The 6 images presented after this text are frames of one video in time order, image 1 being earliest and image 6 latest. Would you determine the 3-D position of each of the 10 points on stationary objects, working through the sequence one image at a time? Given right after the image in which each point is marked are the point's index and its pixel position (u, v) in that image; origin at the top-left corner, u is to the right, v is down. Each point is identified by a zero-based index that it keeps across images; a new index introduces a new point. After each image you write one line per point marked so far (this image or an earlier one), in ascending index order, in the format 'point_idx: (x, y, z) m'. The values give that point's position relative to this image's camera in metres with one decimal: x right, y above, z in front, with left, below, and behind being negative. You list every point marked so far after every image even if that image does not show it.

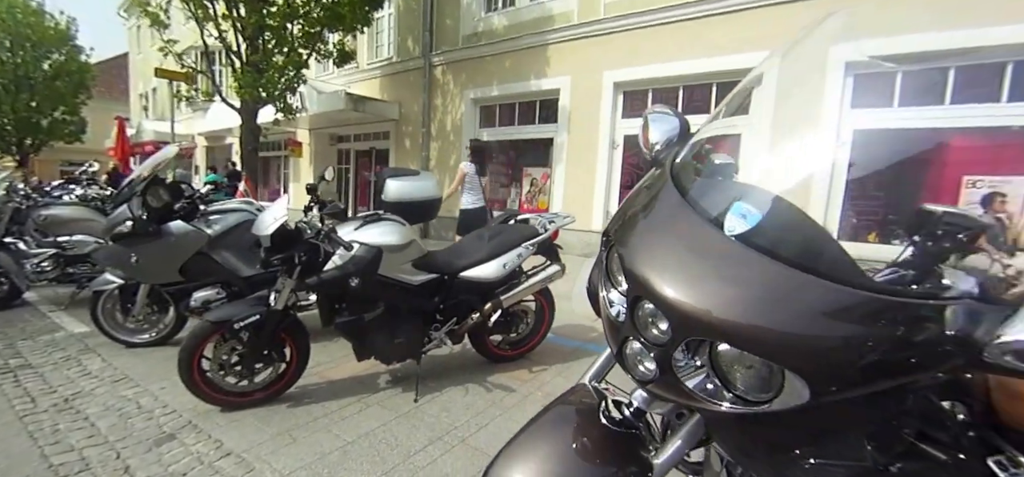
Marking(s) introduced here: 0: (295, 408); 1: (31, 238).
0: (-1.2, -1.0, +3.0) m
1: (-4.5, 0.0, +5.0) m
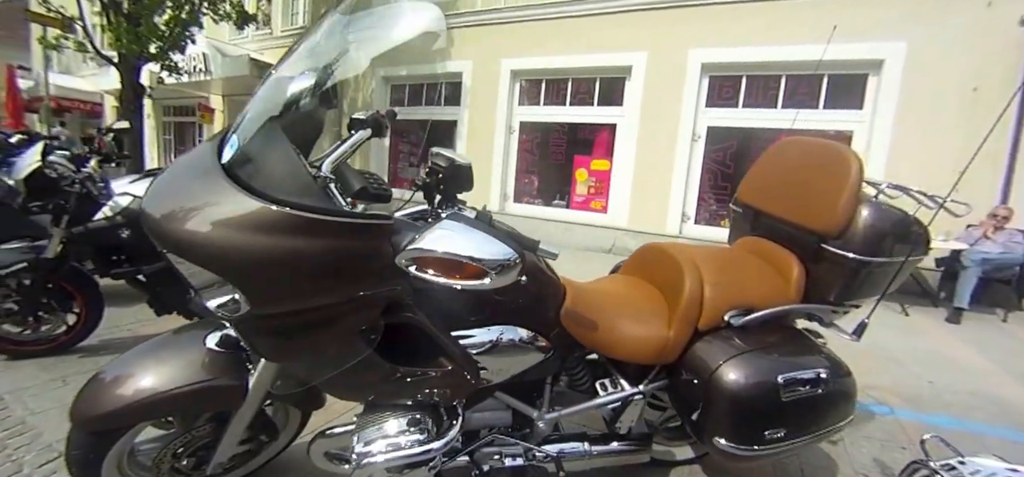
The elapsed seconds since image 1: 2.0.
0: (-2.5, -0.7, +3.0) m
1: (-5.9, +0.5, +4.7) m
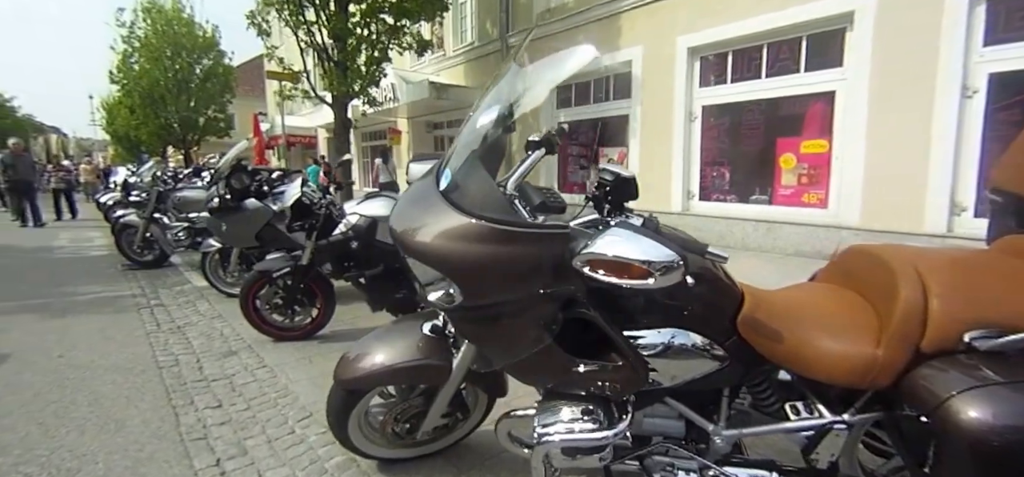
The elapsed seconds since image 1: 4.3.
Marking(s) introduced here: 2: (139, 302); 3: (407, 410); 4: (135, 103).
0: (-1.4, -0.8, +3.8) m
1: (-4.2, +0.3, +6.5) m
2: (-3.6, -0.6, +5.0) m
3: (-0.4, -0.7, +2.1) m
4: (-12.4, +4.5, +17.2) m
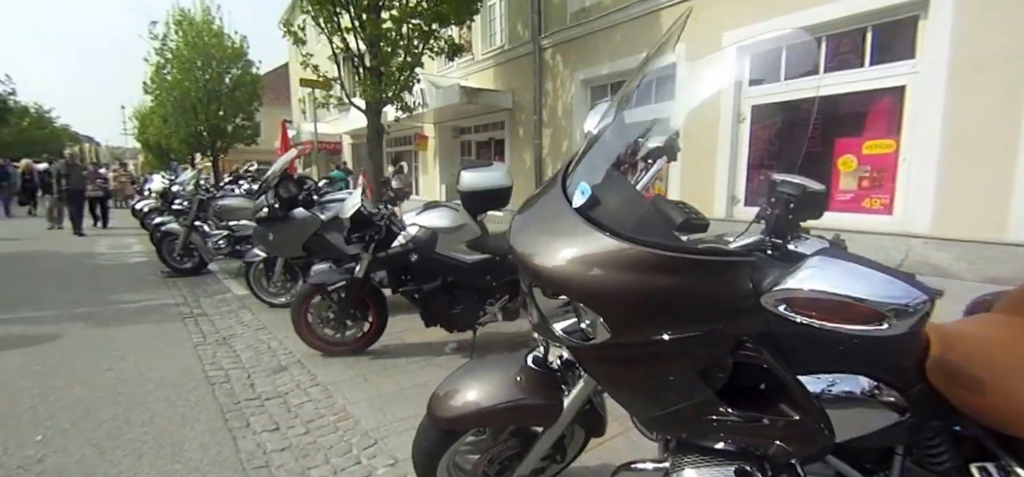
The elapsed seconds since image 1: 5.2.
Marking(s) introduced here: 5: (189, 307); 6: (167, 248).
0: (-1.0, -0.8, +3.6) m
1: (-3.7, +0.2, +6.4) m
2: (-3.1, -0.7, +4.9) m
3: (0.0, -0.8, +1.9) m
4: (-11.5, +4.2, +17.5) m
5: (-3.2, -0.7, +5.1) m
6: (-4.3, -0.1, +6.6) m
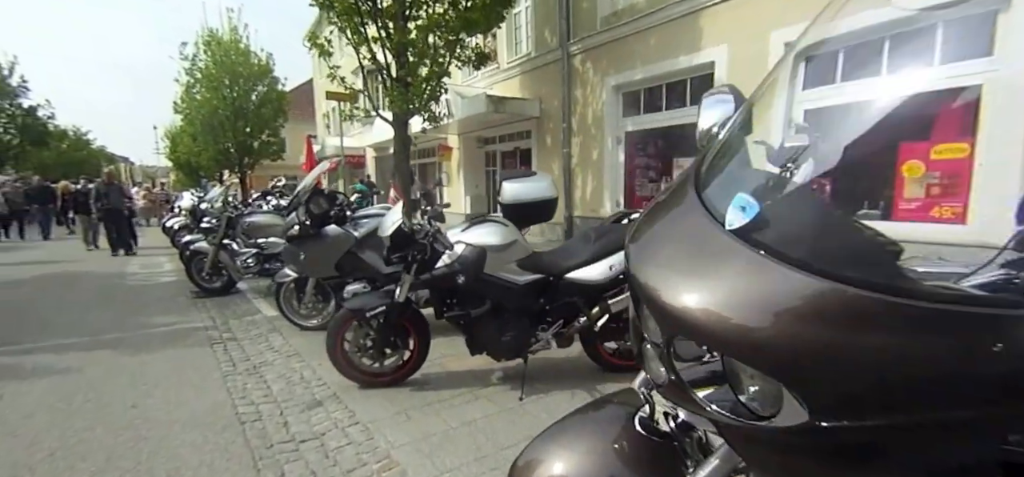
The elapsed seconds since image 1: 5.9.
0: (-0.6, -1.0, +3.3) m
1: (-3.2, 0.0, +6.2) m
2: (-2.7, -0.9, +4.7) m
3: (+0.2, -0.8, +1.5) m
4: (-10.7, +3.7, +17.7) m
5: (-2.7, -0.9, +4.9) m
6: (-3.9, -0.4, +6.4) m
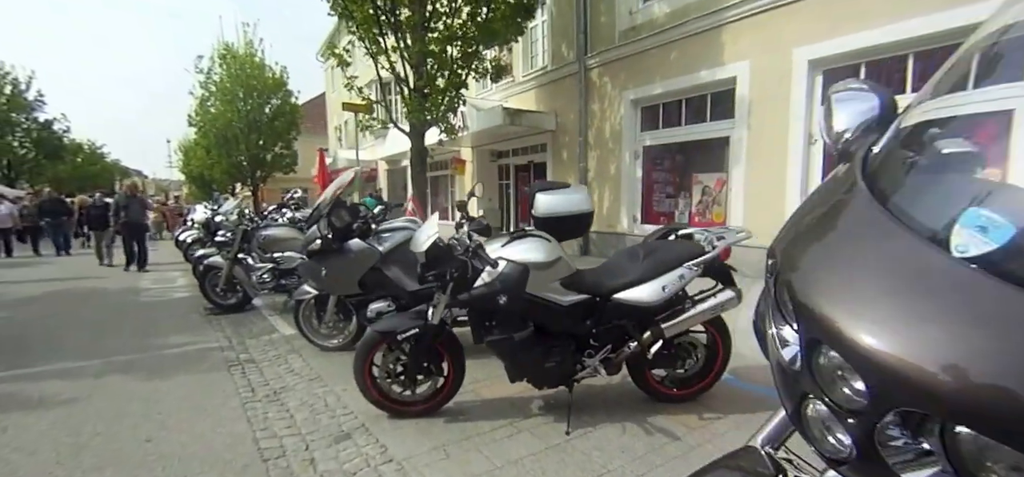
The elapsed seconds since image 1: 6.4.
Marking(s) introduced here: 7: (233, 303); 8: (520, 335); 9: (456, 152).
0: (-0.4, -1.1, +3.0) m
1: (-2.9, -0.2, +6.0) m
2: (-2.4, -1.0, +4.4) m
3: (+0.4, -0.9, +1.2) m
4: (-10.2, +3.2, +17.7) m
5: (-2.5, -1.0, +4.6) m
6: (-3.6, -0.5, +6.2) m
7: (-3.3, -0.8, +6.2) m
8: (0.0, -0.5, +2.8) m
9: (-1.6, +2.5, +15.2) m
